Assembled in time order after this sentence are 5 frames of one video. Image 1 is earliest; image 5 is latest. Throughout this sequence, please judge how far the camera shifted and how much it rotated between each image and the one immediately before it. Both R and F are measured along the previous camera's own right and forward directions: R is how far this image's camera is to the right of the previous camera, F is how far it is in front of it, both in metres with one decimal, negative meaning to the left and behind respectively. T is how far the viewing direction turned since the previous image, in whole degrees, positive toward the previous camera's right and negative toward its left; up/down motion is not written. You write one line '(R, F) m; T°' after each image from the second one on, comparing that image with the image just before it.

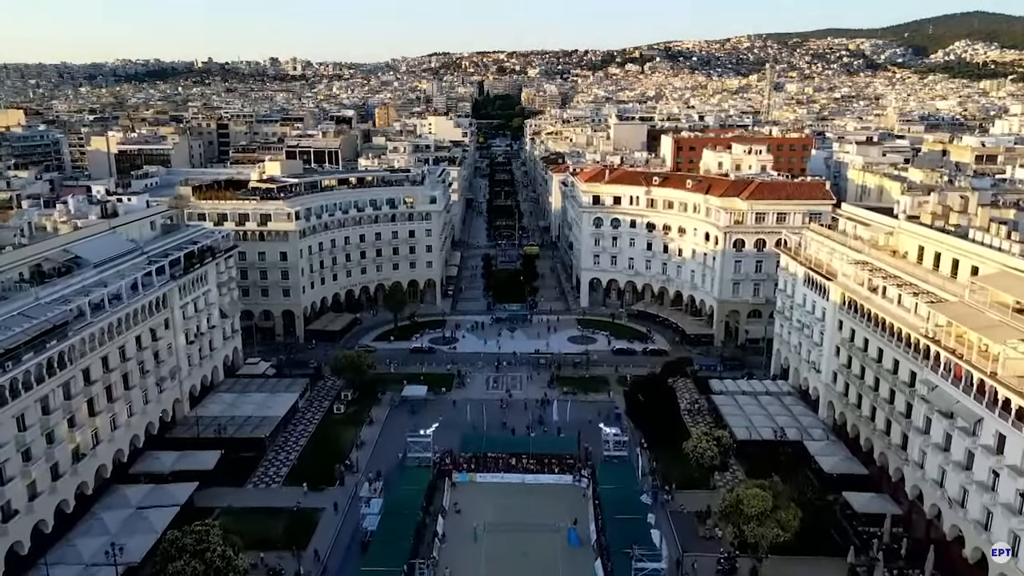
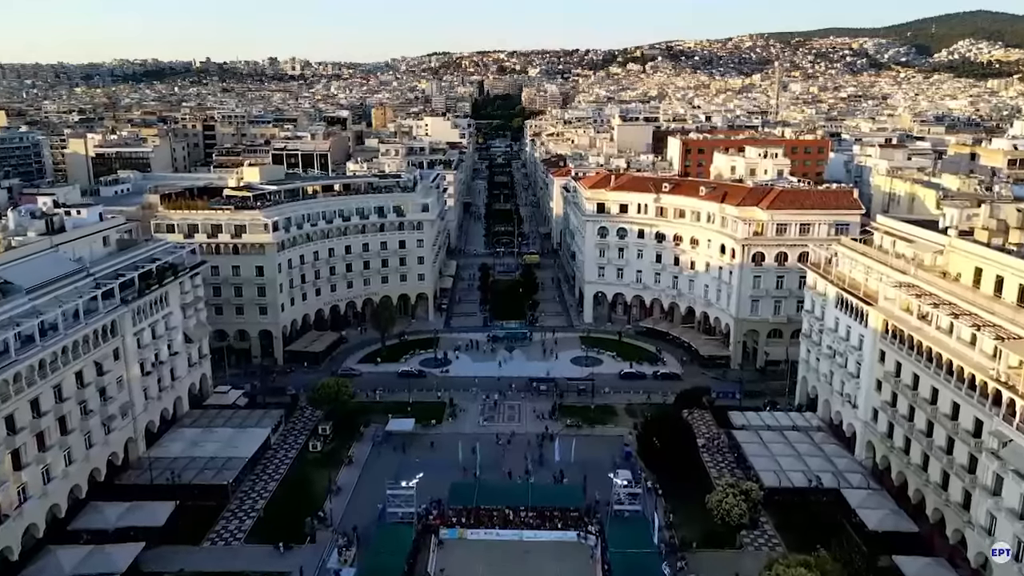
(+0.4, +9.5) m; 0°
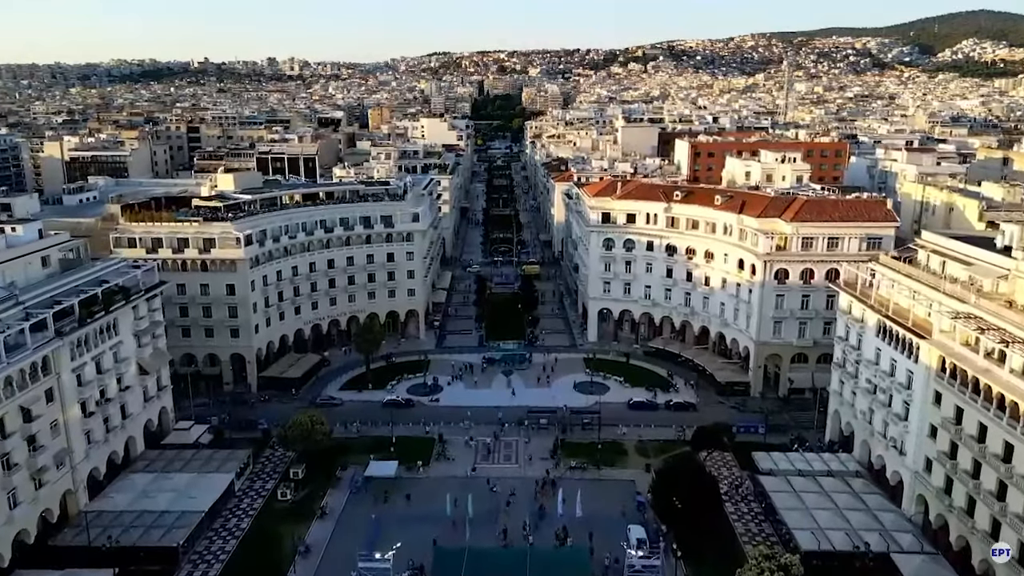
(+0.4, +9.6) m; 0°
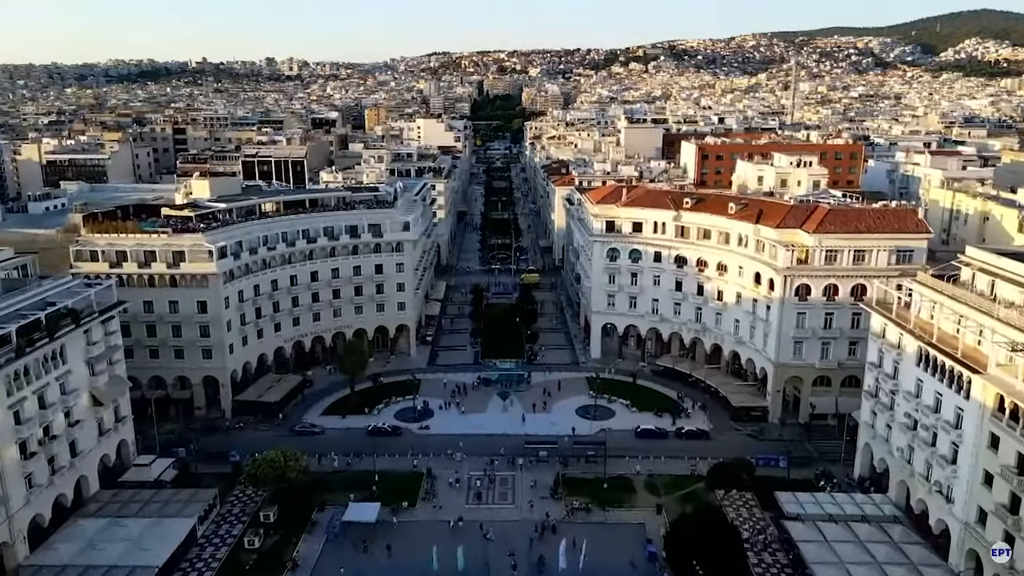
(+0.4, +7.6) m; 0°
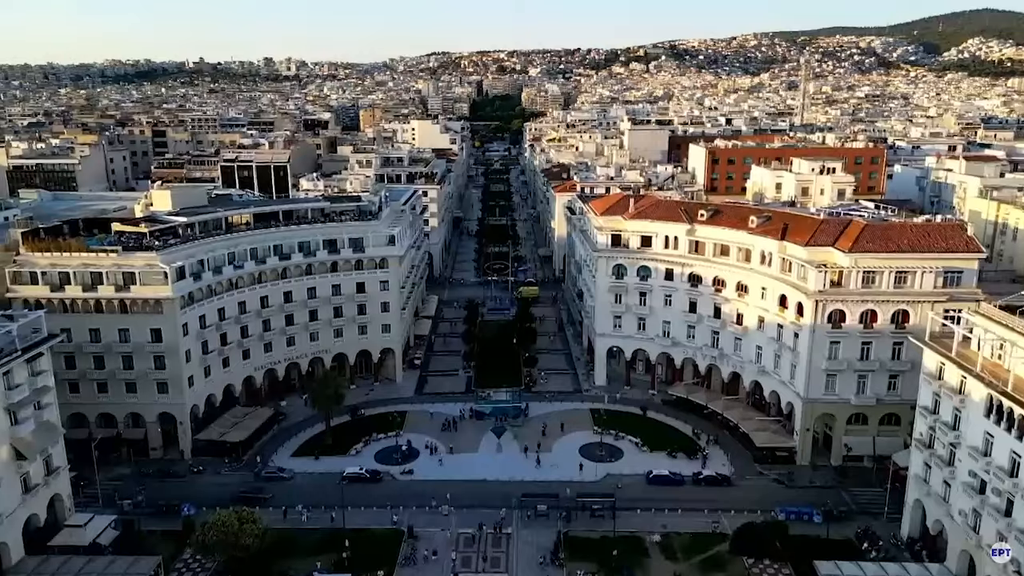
(+0.5, +9.8) m; 0°
